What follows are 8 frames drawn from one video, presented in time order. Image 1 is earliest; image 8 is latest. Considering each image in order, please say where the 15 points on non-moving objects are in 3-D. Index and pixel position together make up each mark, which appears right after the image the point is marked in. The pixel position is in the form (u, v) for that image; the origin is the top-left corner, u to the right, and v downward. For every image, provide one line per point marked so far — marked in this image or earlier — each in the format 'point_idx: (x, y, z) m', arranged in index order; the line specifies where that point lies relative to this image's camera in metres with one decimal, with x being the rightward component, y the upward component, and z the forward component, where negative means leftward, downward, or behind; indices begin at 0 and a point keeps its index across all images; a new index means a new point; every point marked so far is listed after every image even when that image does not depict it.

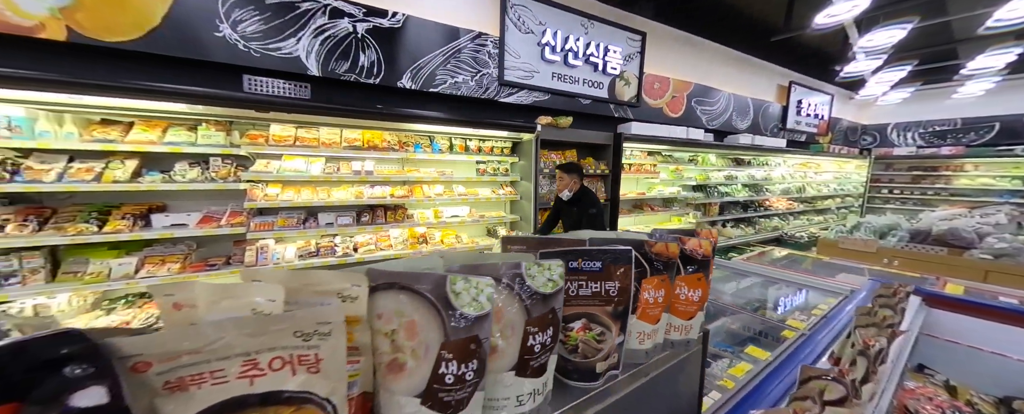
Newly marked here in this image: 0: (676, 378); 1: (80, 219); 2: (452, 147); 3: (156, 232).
0: (+0.4, -0.4, +0.7) m
1: (-3.0, -0.1, +2.1) m
2: (-0.6, +0.6, +3.2) m
3: (-2.6, -0.2, +2.2) m
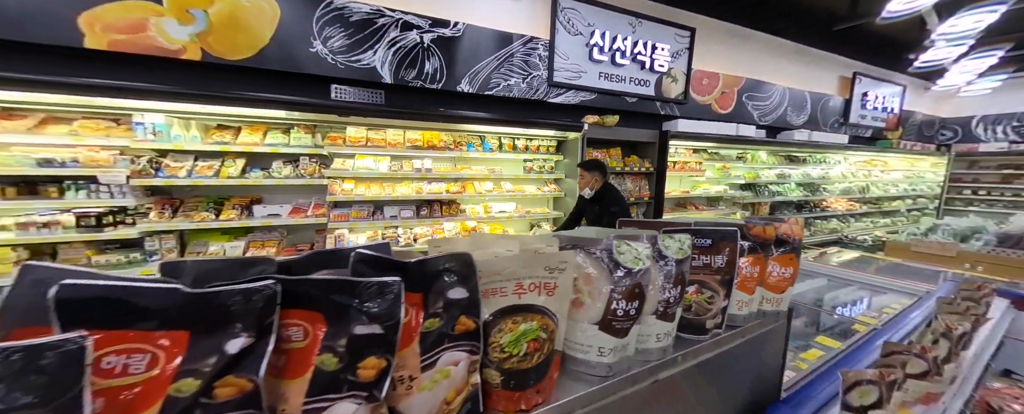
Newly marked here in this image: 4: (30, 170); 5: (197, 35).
0: (+0.6, -0.4, +0.8) m
1: (-2.6, 0.0, +2.5) m
2: (-0.1, +0.7, +3.4) m
3: (-2.1, -0.1, +2.6) m
4: (-3.3, +0.2, +2.0) m
5: (-2.2, +1.2, +2.1) m
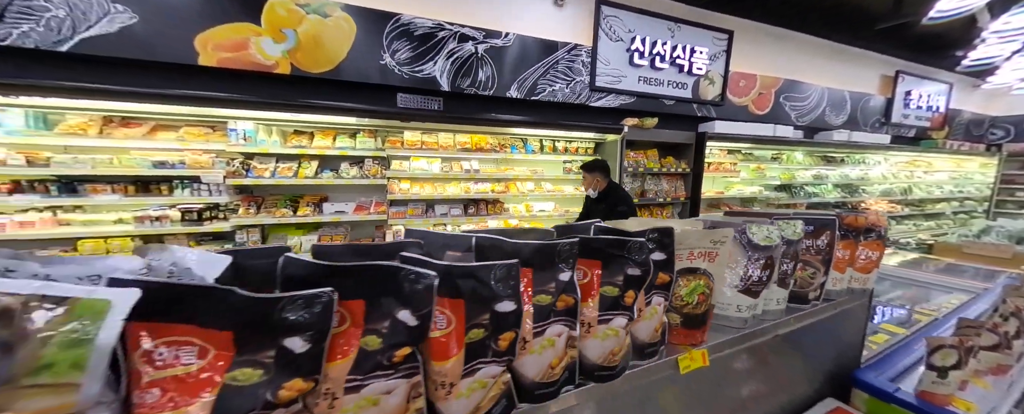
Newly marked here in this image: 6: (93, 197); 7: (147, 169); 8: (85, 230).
0: (+1.0, -0.3, +0.9) m
1: (-2.1, 0.0, +2.8) m
2: (+0.4, +0.7, +3.6) m
3: (-1.7, -0.1, +2.8) m
4: (-2.8, +0.3, +2.4) m
5: (-1.7, +1.2, +2.4) m
6: (-3.2, +0.1, +2.3) m
7: (-2.8, +0.3, +2.4) m
8: (-3.2, -0.2, +2.3) m
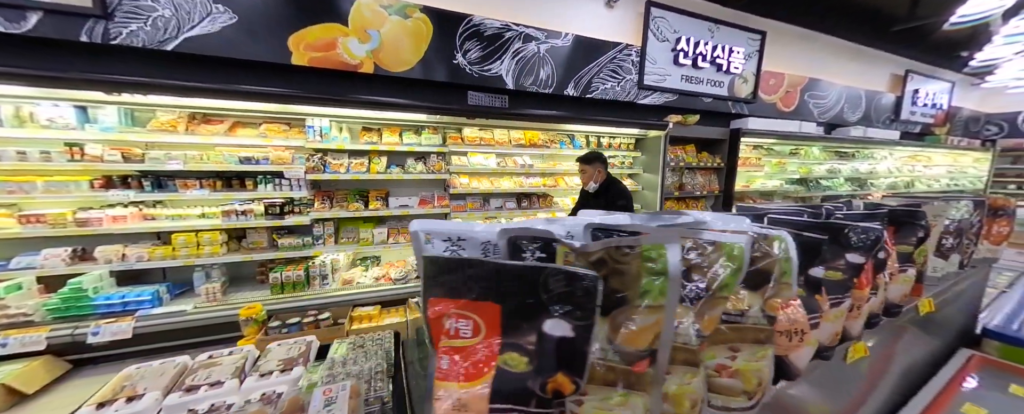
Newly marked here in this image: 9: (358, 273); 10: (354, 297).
0: (+1.6, -0.3, +1.1) m
1: (-1.5, +0.1, +2.9) m
2: (+0.9, +0.8, +3.7) m
3: (-1.1, 0.0, +3.0) m
4: (-2.2, +0.3, +2.4) m
5: (-1.1, +1.3, +2.5) m
6: (-2.6, +0.1, +2.4) m
7: (-2.2, +0.3, +2.4) m
8: (-2.6, -0.1, +2.4) m
9: (-1.4, -0.6, +2.8) m
10: (-1.3, -0.7, +2.6) m
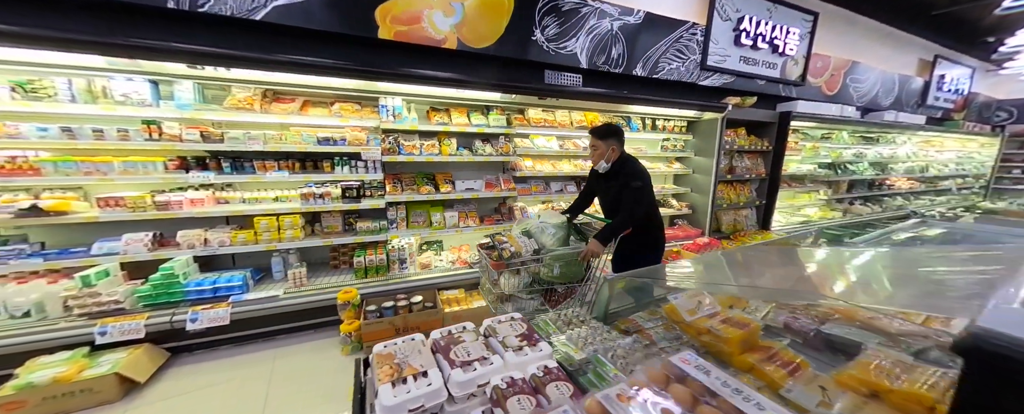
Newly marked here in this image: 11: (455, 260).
0: (+2.4, -0.2, +1.1) m
1: (-0.9, +0.2, +2.8) m
2: (+1.6, +1.0, +3.7) m
3: (-0.4, +0.1, +2.9) m
4: (-1.5, +0.5, +2.3) m
5: (-0.4, +1.4, +2.3) m
6: (-1.9, +0.2, +2.3) m
7: (-1.5, +0.5, +2.3) m
8: (-1.9, 0.0, +2.3) m
9: (-0.7, -0.5, +2.8) m
10: (-0.6, -0.6, +2.5) m
11: (-0.5, -0.5, +2.8) m
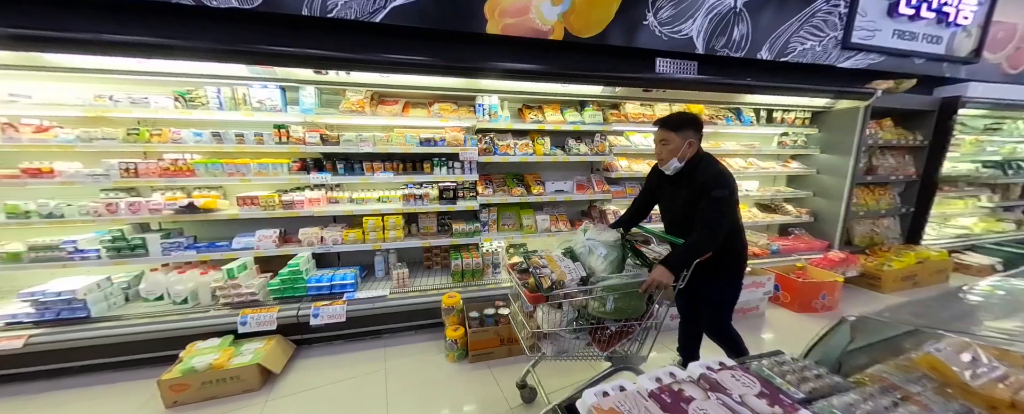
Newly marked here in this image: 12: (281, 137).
0: (+2.9, -0.3, +0.5) m
1: (0.0, +0.2, +2.7) m
2: (+2.6, +0.9, +3.2) m
3: (+0.4, +0.1, +2.7) m
4: (-0.7, +0.5, +2.3) m
5: (+0.4, +1.4, +2.2) m
6: (-1.1, +0.2, +2.3) m
7: (-0.7, +0.5, +2.3) m
8: (-1.1, 0.0, +2.3) m
9: (+0.1, -0.5, +2.7) m
10: (+0.2, -0.6, +2.4) m
11: (+0.3, -0.5, +2.7) m
12: (-1.6, +0.5, +2.2) m
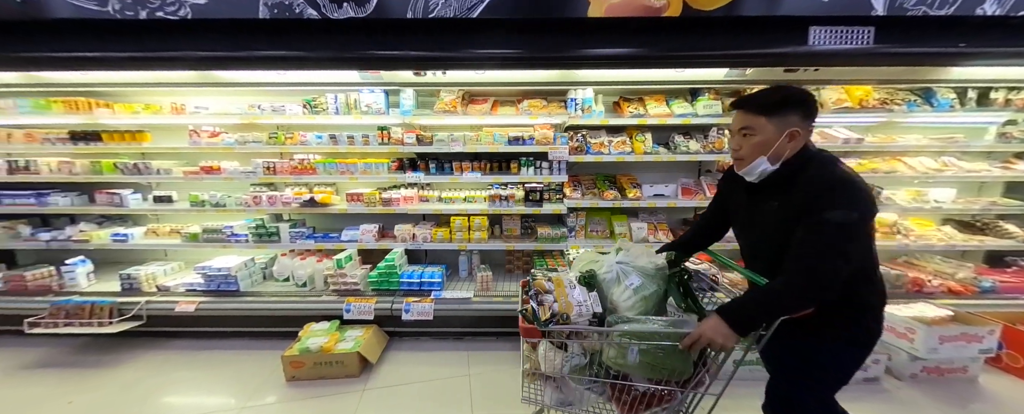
0: (+3.1, -0.4, -0.3) m
1: (+0.7, +0.2, +2.5) m
2: (+3.4, +0.8, +2.3) m
3: (+1.2, +0.1, +2.4) m
4: (0.0, +0.4, +2.2) m
5: (+1.0, +1.3, +1.8) m
6: (-0.4, +0.2, +2.3) m
7: (0.0, +0.5, +2.3) m
8: (-0.5, 0.0, +2.3) m
9: (+0.8, -0.5, +2.4) m
10: (+0.8, -0.7, +2.1) m
11: (+1.0, -0.6, +2.3) m
12: (-1.0, +0.5, +2.3) m
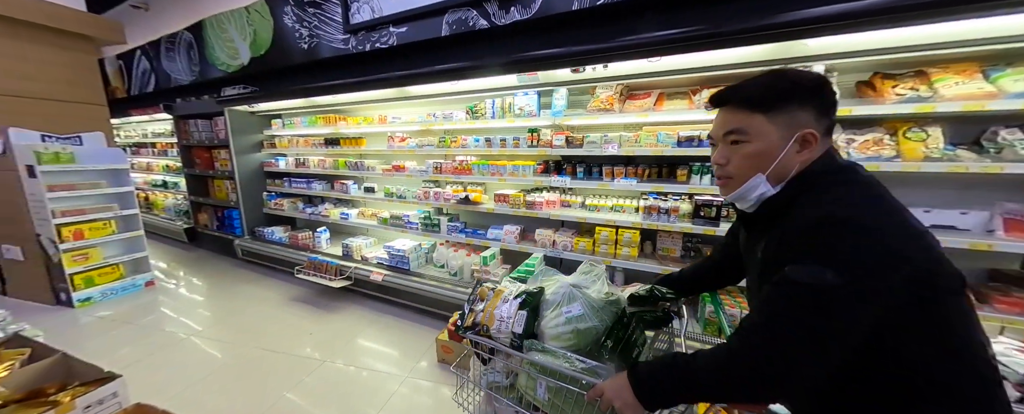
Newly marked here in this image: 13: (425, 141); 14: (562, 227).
0: (+2.7, -0.7, -1.8) m
1: (+1.8, 0.0, +1.7) m
2: (+4.1, +0.4, +0.5) m
3: (+2.1, -0.1, +1.5) m
4: (+1.0, +0.3, +1.9) m
5: (+1.8, +1.2, +1.0) m
6: (+0.7, +0.2, +2.1) m
7: (+1.0, +0.4, +1.9) m
8: (+0.6, -0.1, +2.1) m
9: (+1.7, -0.7, +1.7) m
10: (+1.6, -0.8, +1.4) m
11: (+1.9, -0.7, +1.5) m
12: (+0.1, +0.5, +2.3) m
13: (-0.8, +0.6, +2.7) m
14: (+0.4, -0.2, +2.5) m
